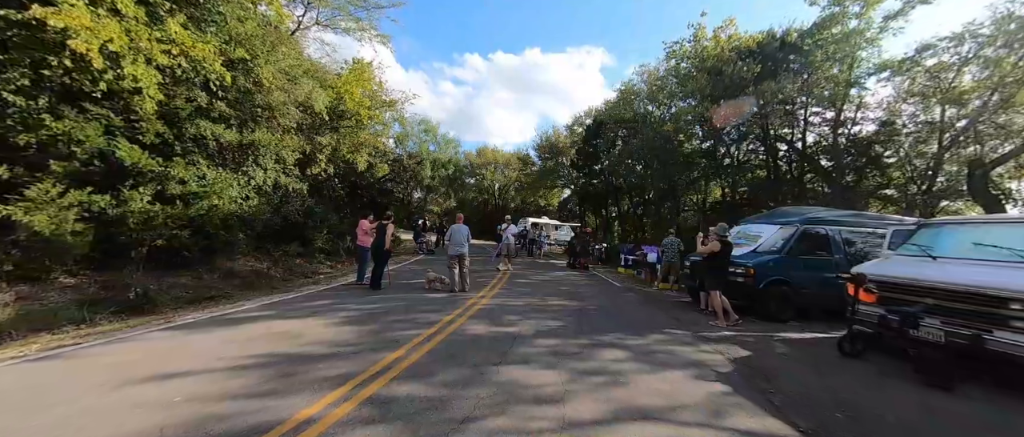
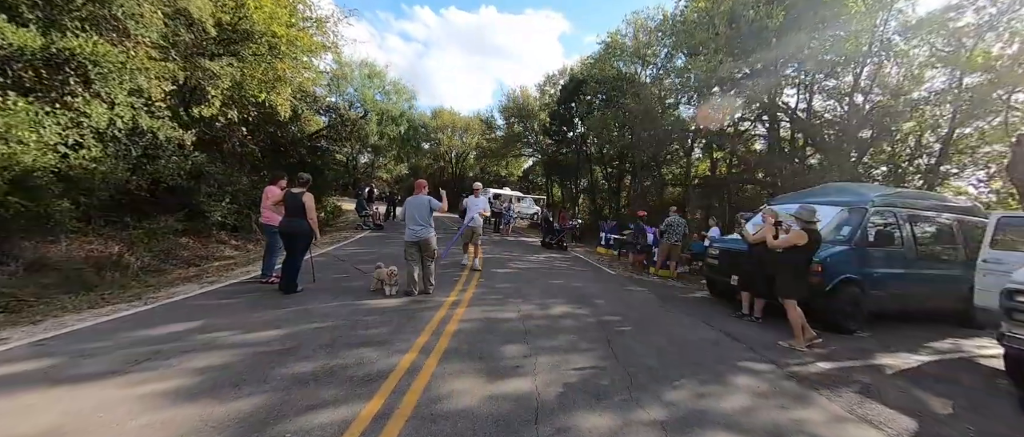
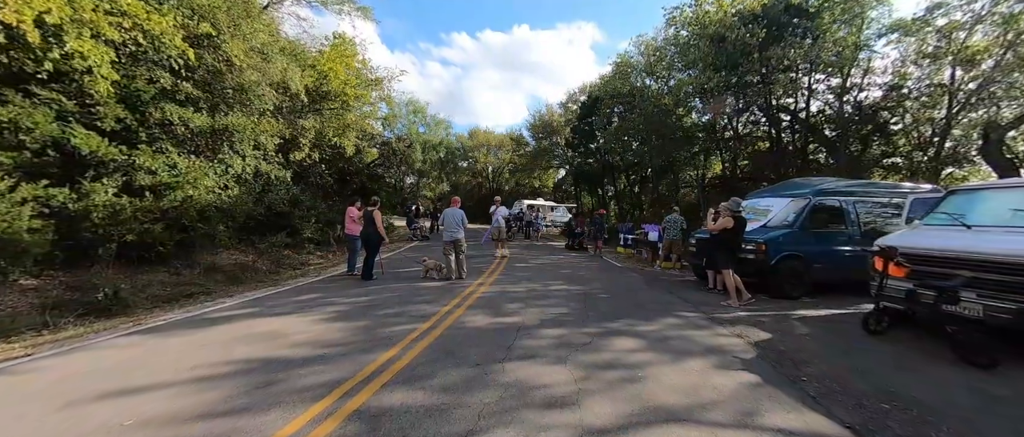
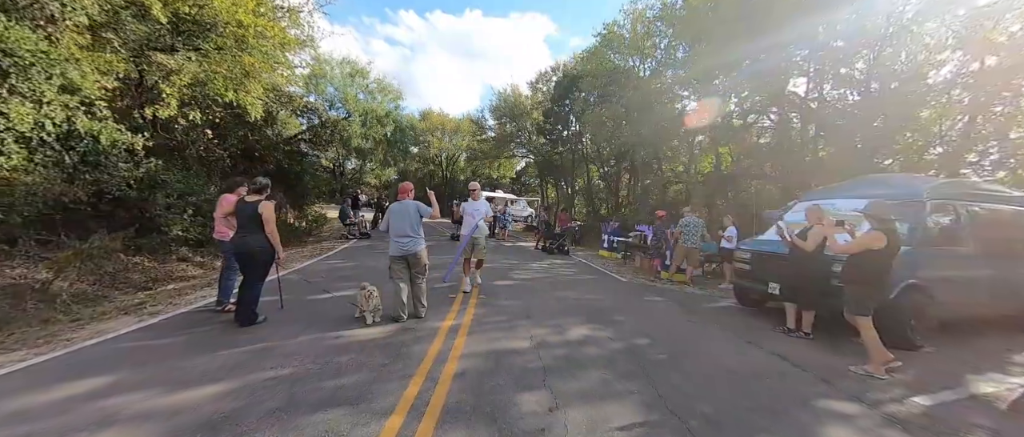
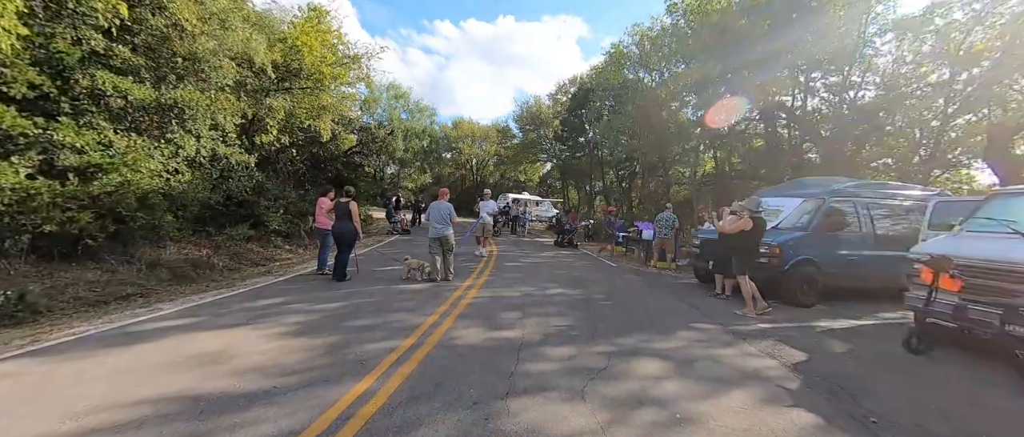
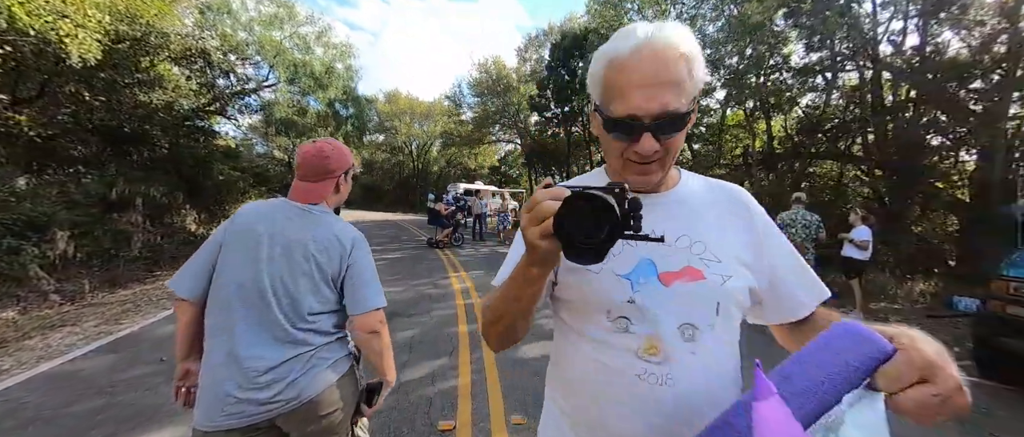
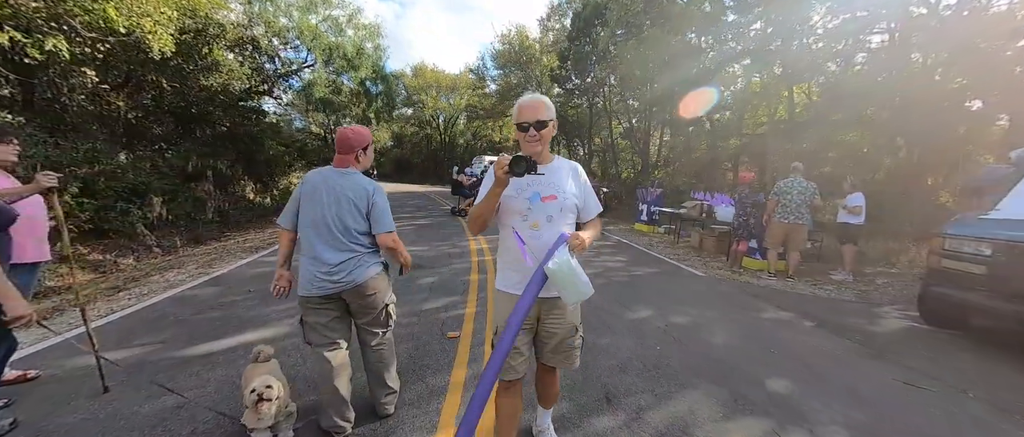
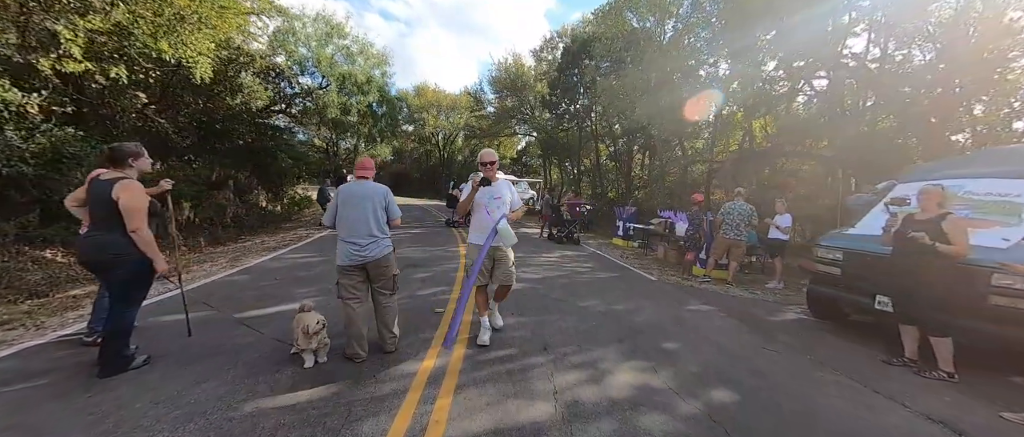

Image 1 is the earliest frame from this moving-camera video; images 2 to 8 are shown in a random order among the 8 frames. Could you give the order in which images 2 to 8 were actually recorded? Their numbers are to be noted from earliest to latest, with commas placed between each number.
3, 5, 2, 4, 8, 7, 6
